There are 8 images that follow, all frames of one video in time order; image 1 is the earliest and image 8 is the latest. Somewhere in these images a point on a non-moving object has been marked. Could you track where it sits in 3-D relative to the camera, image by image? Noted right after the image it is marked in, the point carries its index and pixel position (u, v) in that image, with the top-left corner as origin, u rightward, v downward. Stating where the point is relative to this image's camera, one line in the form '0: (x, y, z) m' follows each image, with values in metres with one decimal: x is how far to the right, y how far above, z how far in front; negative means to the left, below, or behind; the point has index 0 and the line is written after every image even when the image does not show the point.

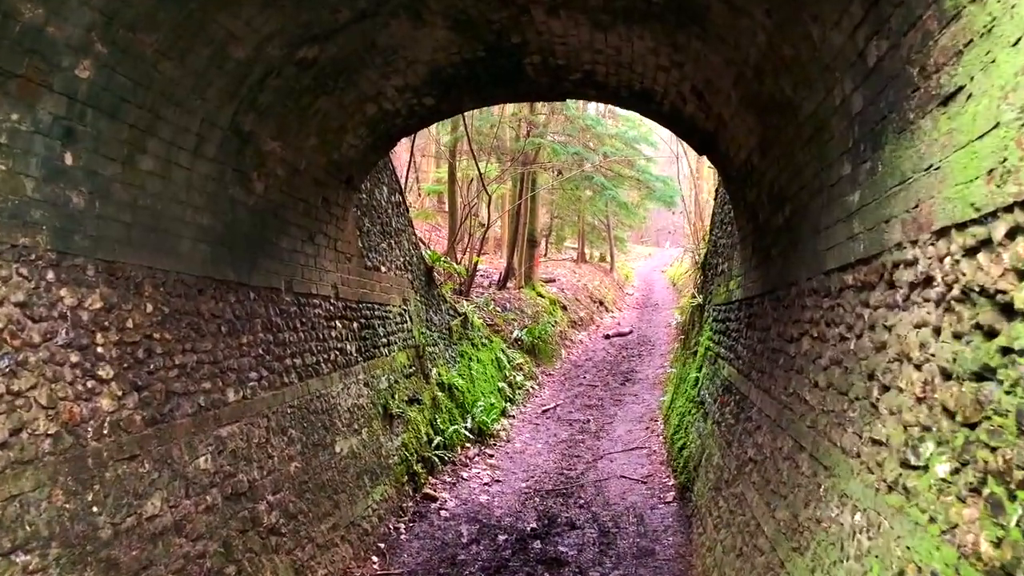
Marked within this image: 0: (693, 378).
0: (+2.0, -1.0, +8.2) m
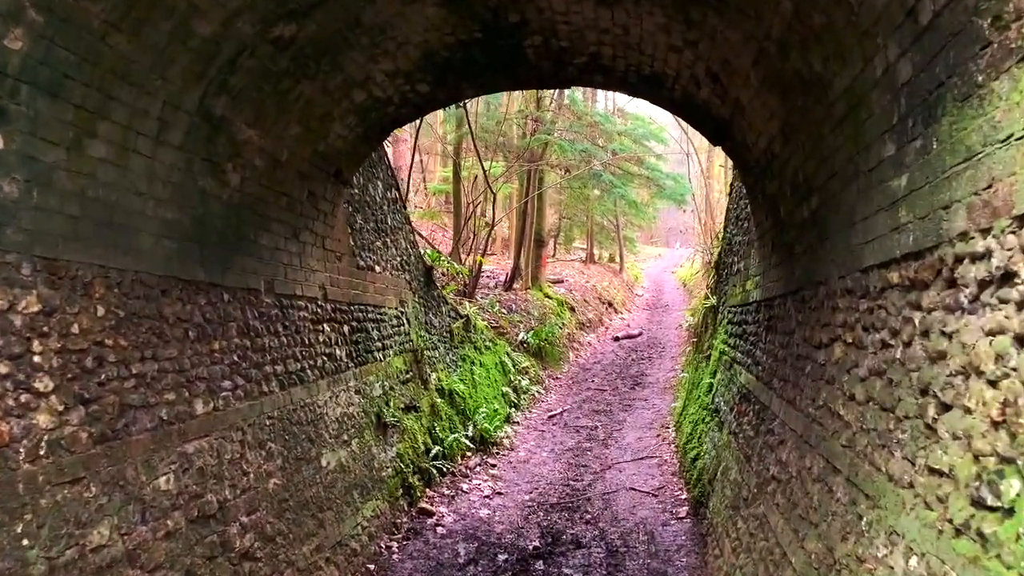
0: (+2.0, -1.0, +7.8) m
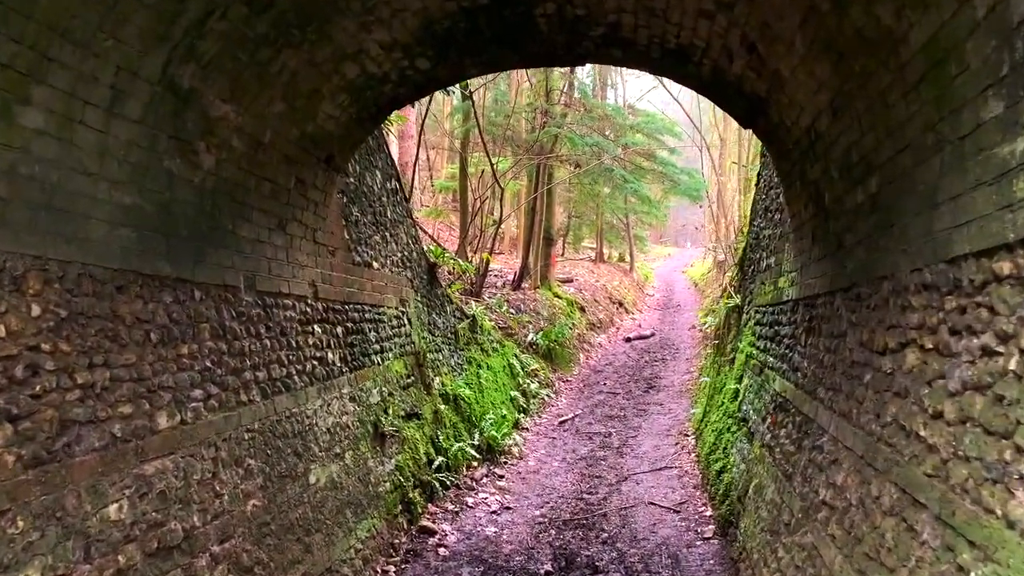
0: (+2.1, -1.0, +7.2) m
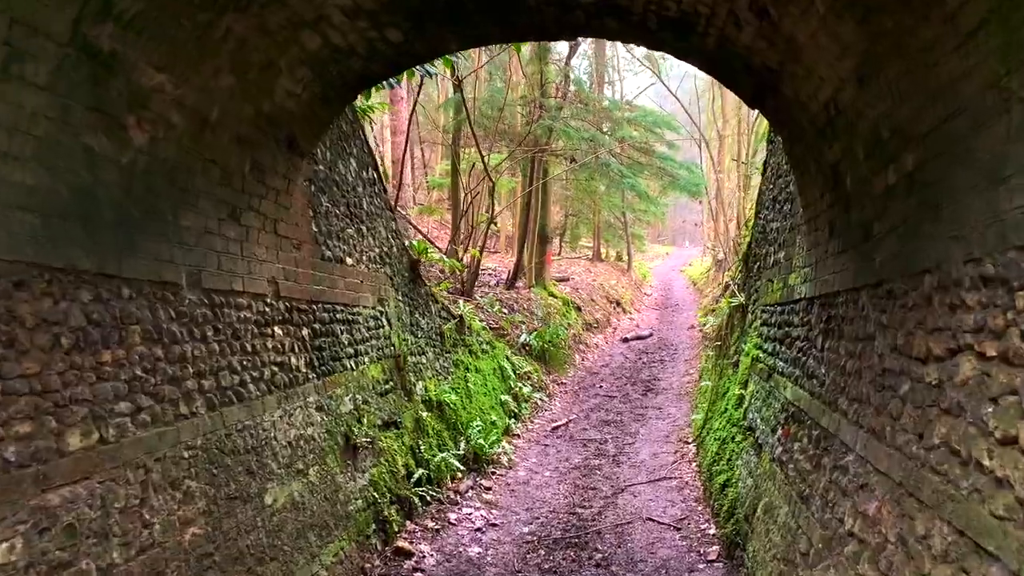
0: (+2.0, -0.9, +6.7) m
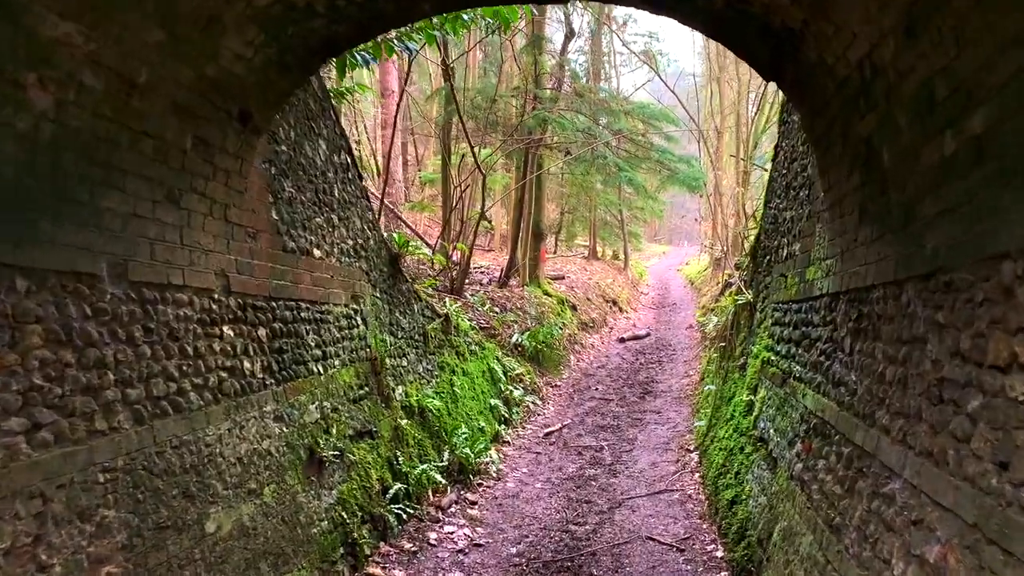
0: (+1.9, -0.9, +6.1) m
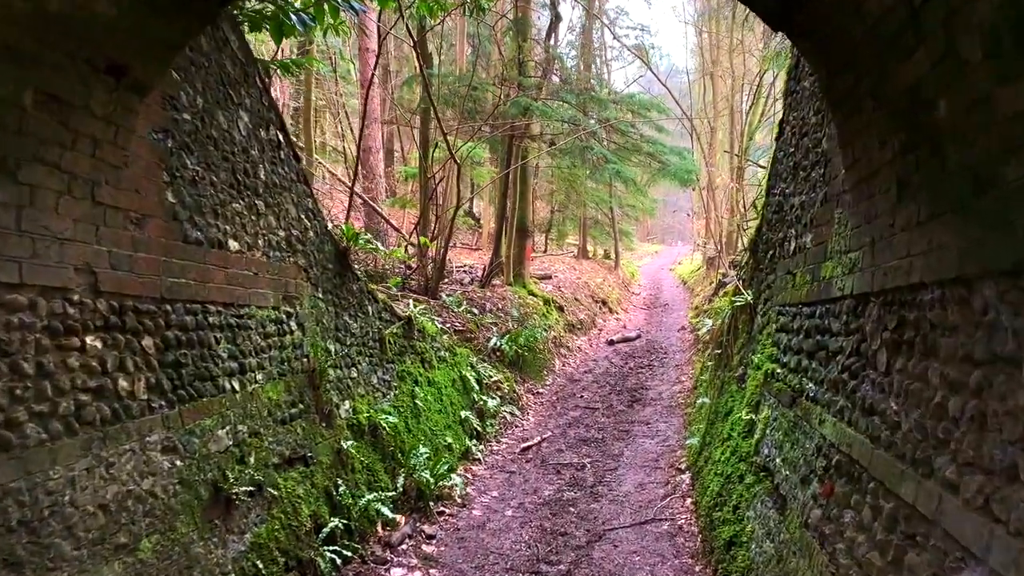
0: (+1.6, -0.9, +5.2) m
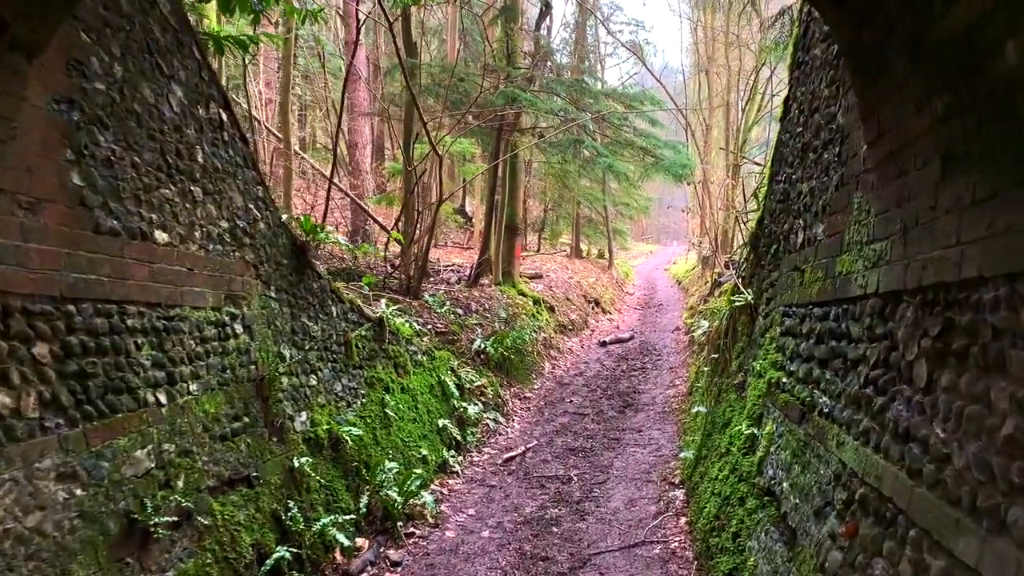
0: (+1.4, -0.9, +4.7) m
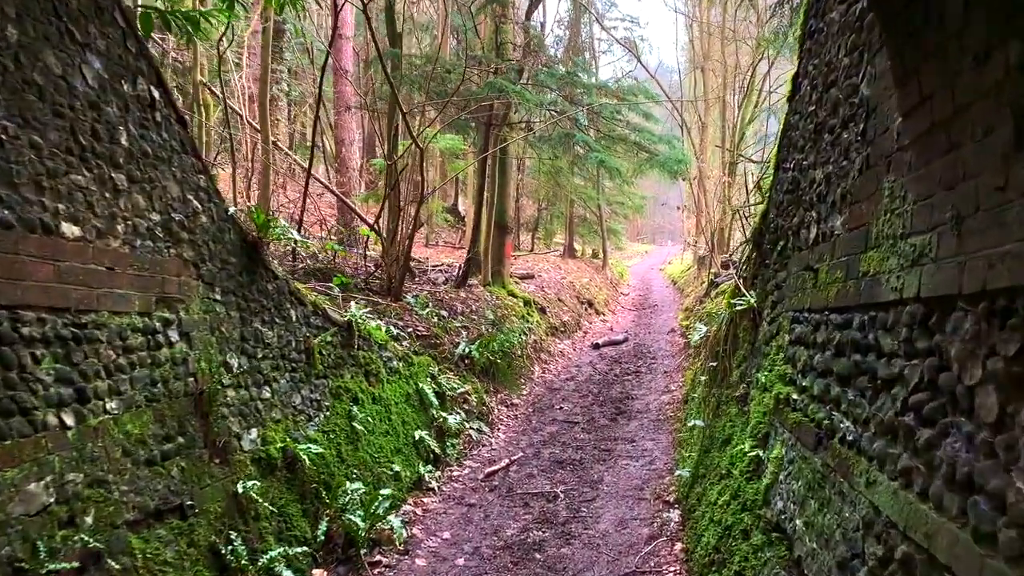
0: (+1.3, -0.9, +4.2) m
